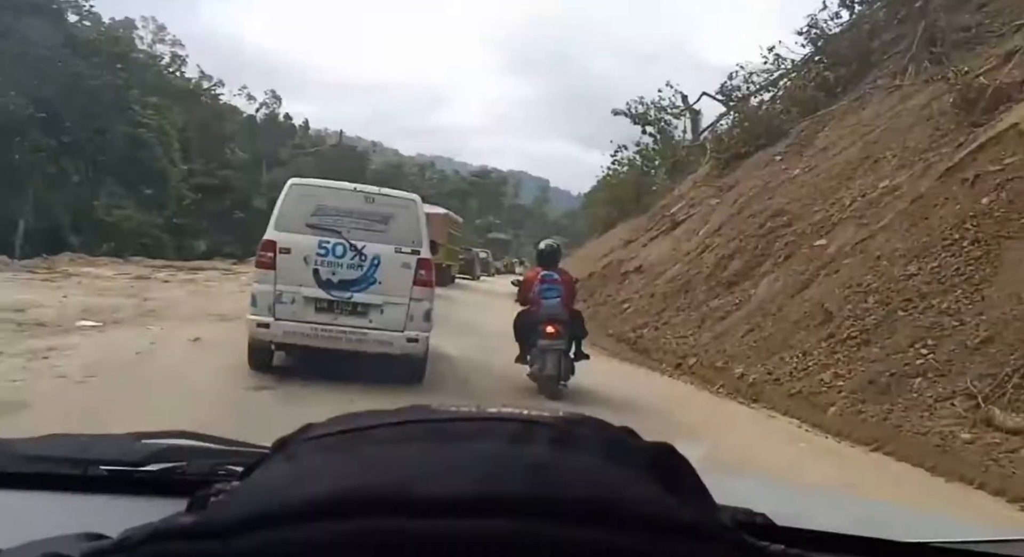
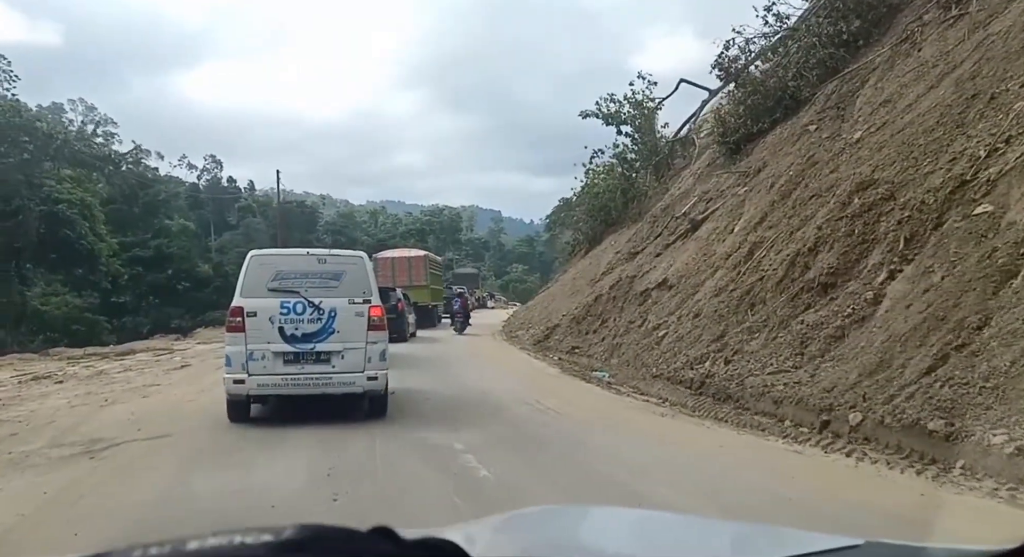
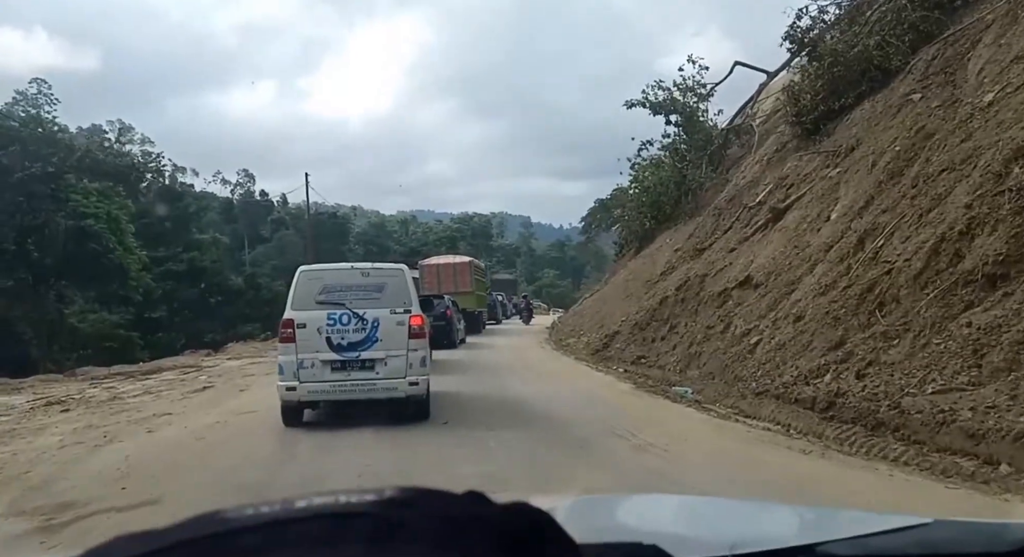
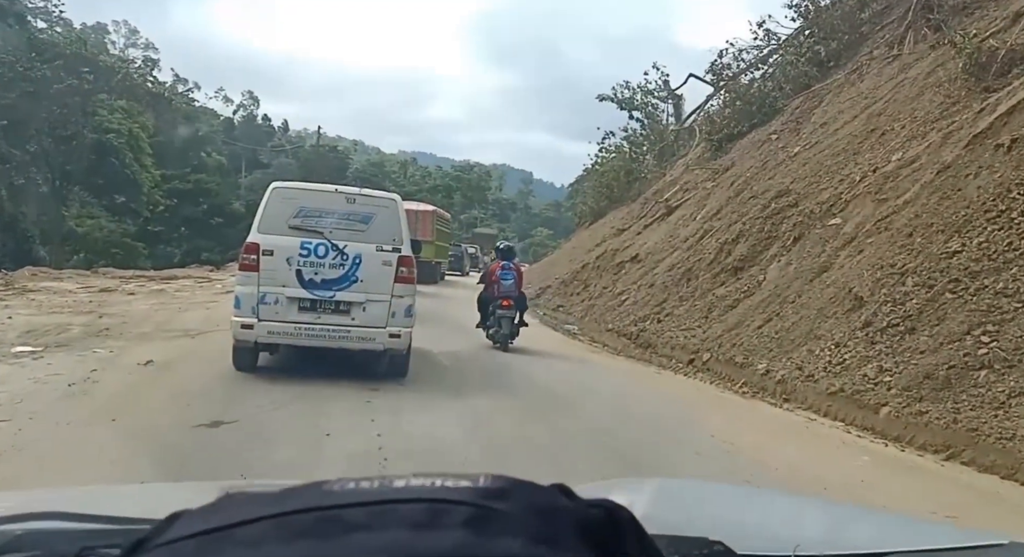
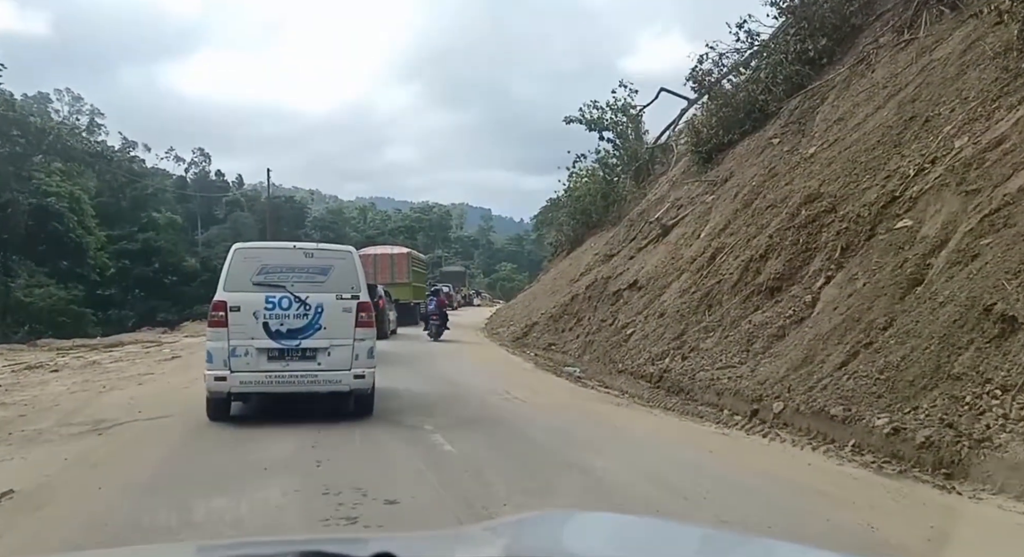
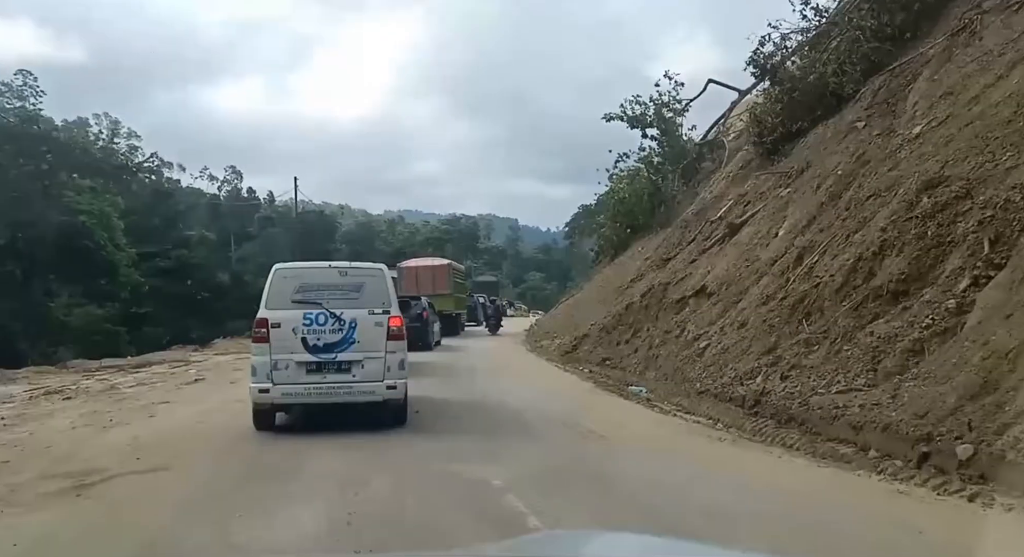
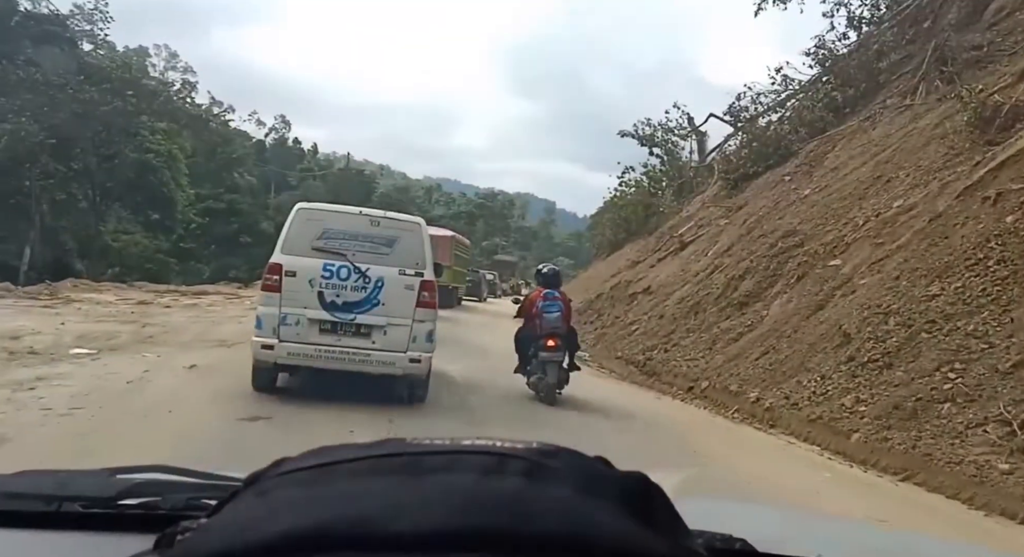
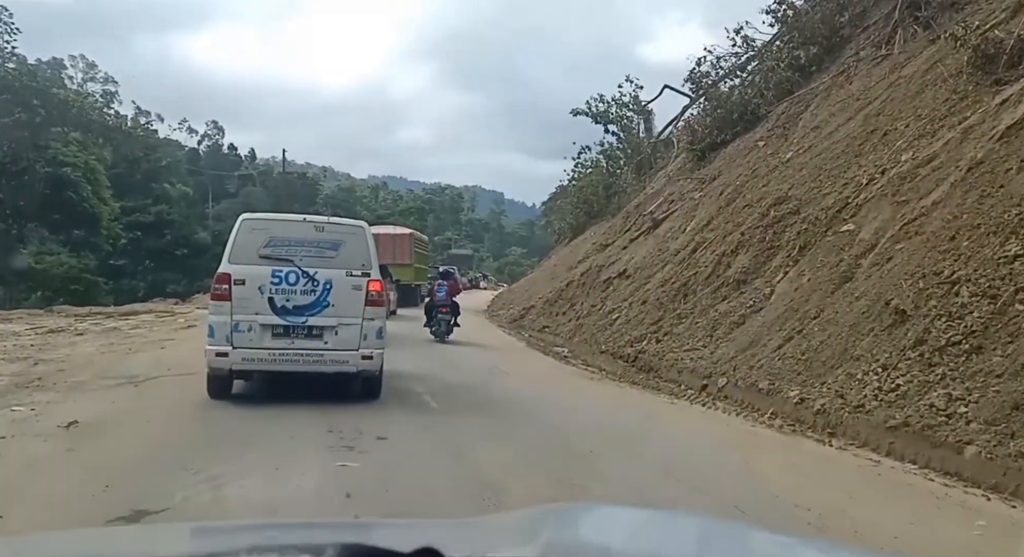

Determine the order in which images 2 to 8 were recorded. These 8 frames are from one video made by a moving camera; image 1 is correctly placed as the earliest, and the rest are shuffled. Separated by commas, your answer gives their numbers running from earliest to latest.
7, 4, 8, 5, 2, 6, 3
